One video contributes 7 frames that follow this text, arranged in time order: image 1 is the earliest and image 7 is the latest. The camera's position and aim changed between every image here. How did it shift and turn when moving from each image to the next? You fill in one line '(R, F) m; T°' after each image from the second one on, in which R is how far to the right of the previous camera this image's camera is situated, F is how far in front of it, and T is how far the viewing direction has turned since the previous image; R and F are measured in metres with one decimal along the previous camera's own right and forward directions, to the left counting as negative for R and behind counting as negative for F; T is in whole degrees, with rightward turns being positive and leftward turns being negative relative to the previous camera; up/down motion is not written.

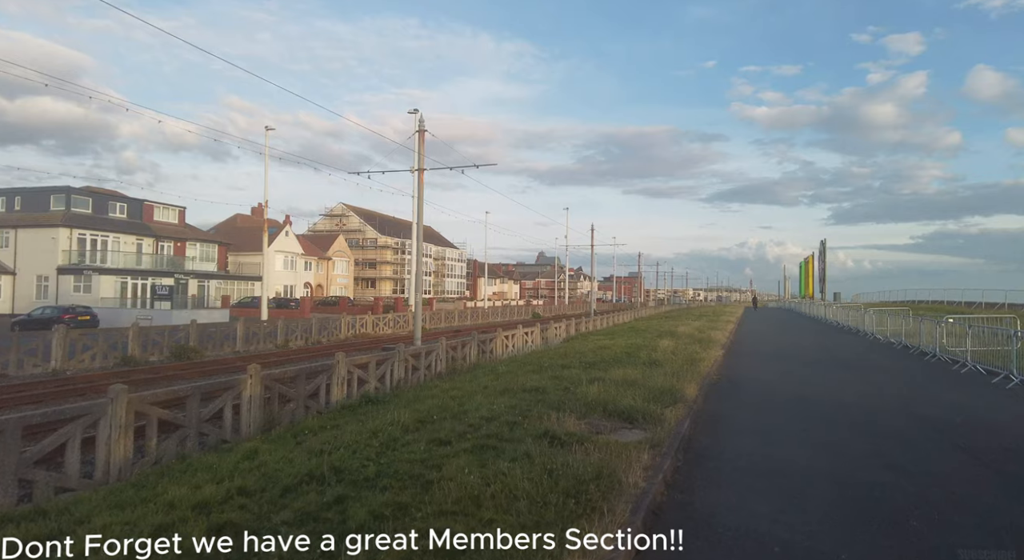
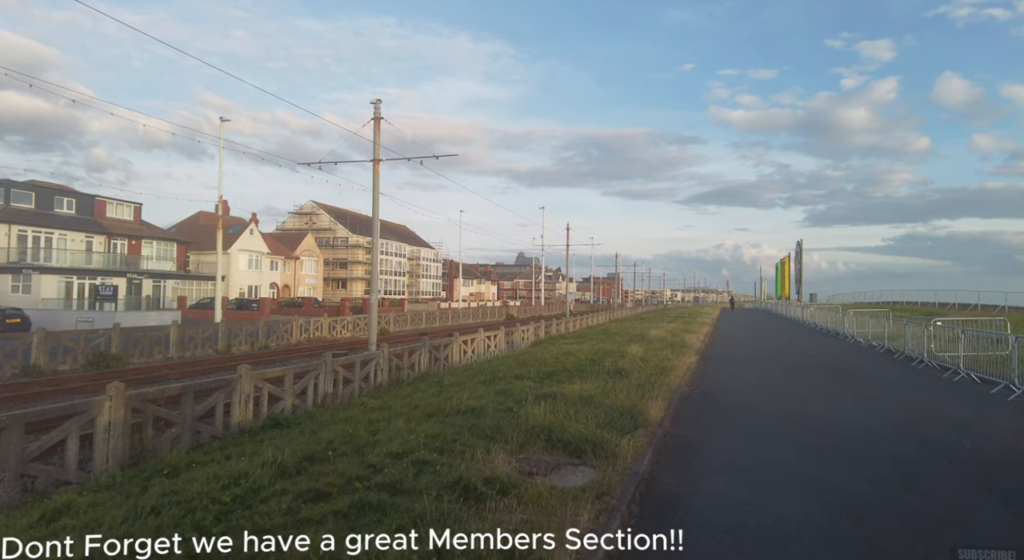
(+0.4, +1.0) m; +2°
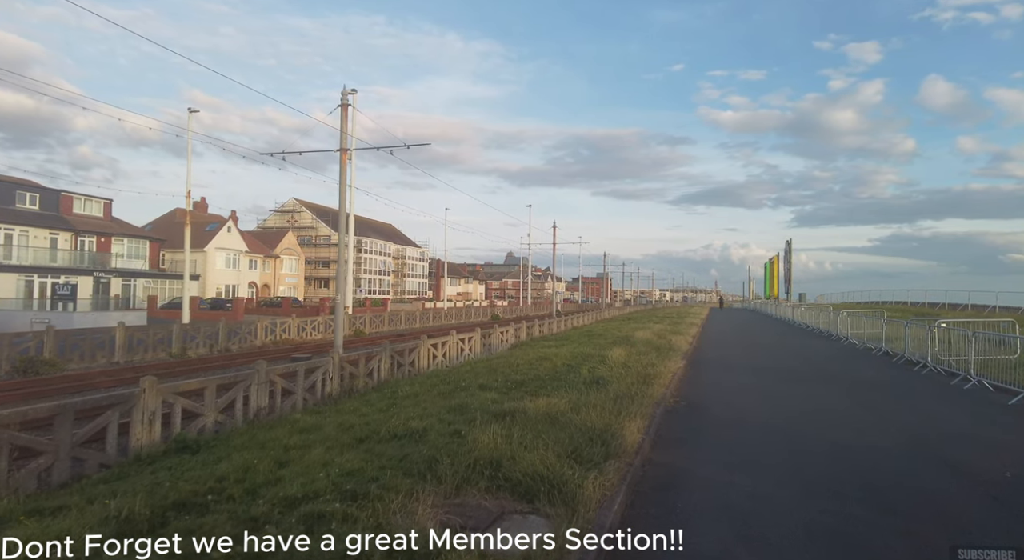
(+0.3, +0.8) m; +1°
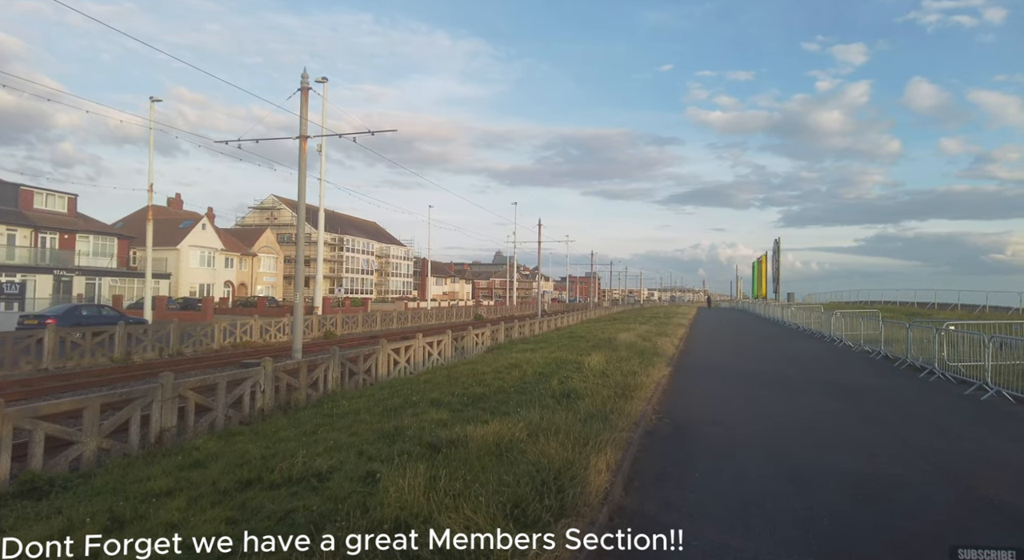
(+0.3, +0.9) m; +1°
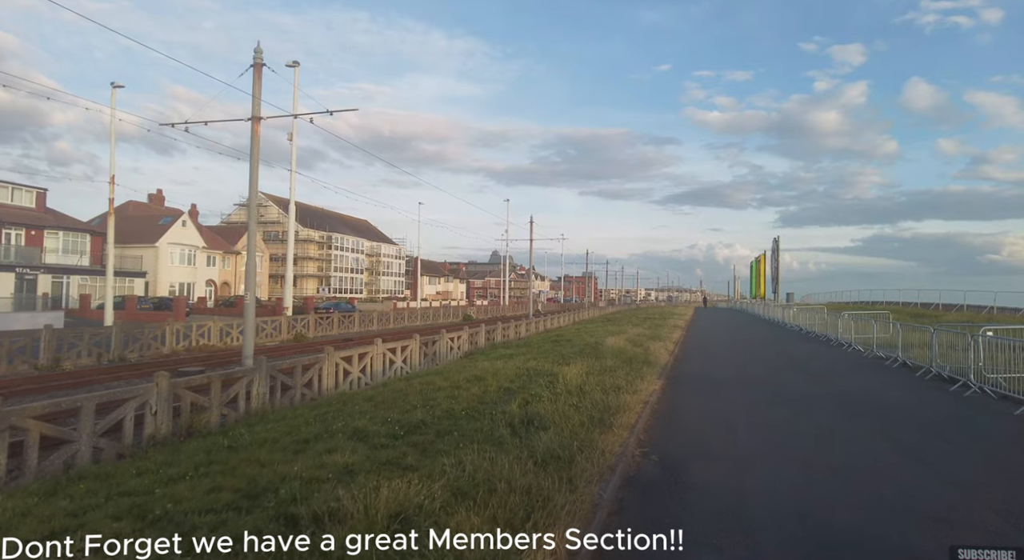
(+0.4, +1.2) m; 0°
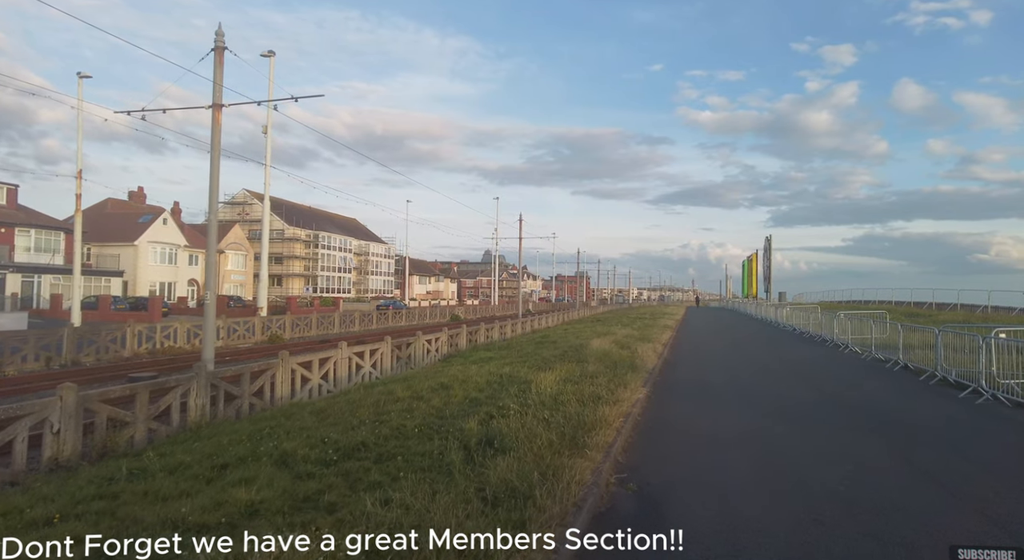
(+0.2, +0.7) m; +1°
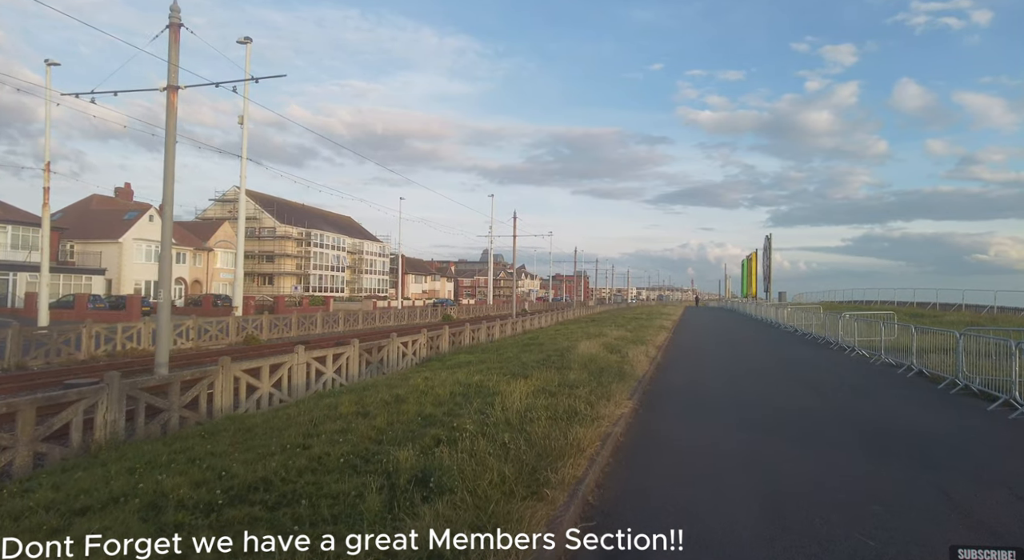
(+0.3, +0.8) m; 0°
